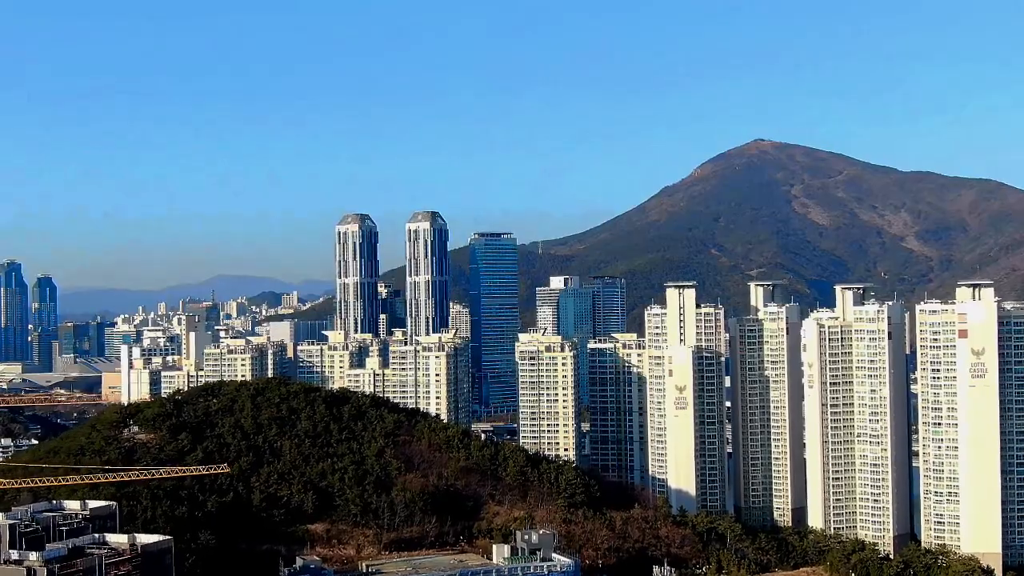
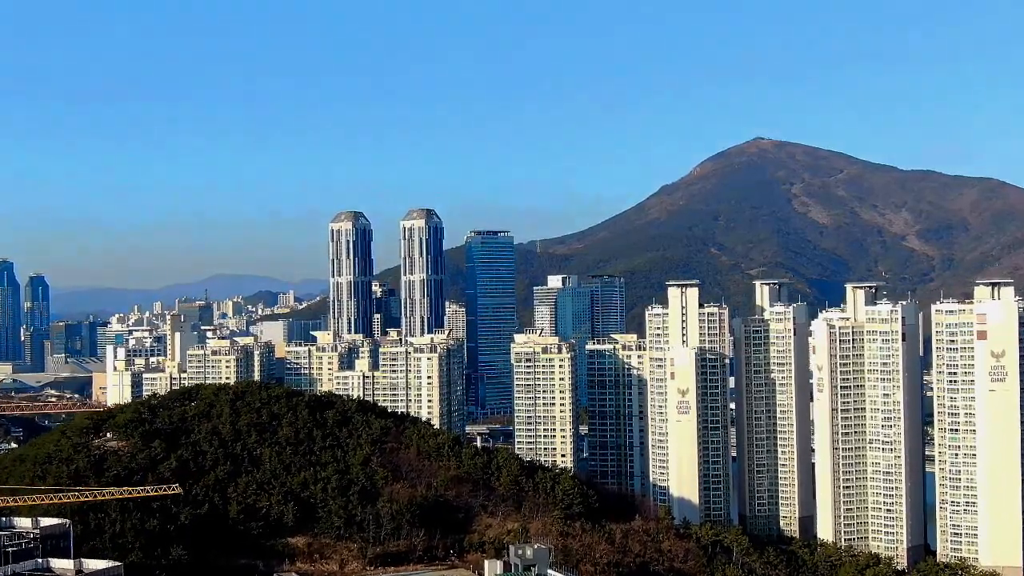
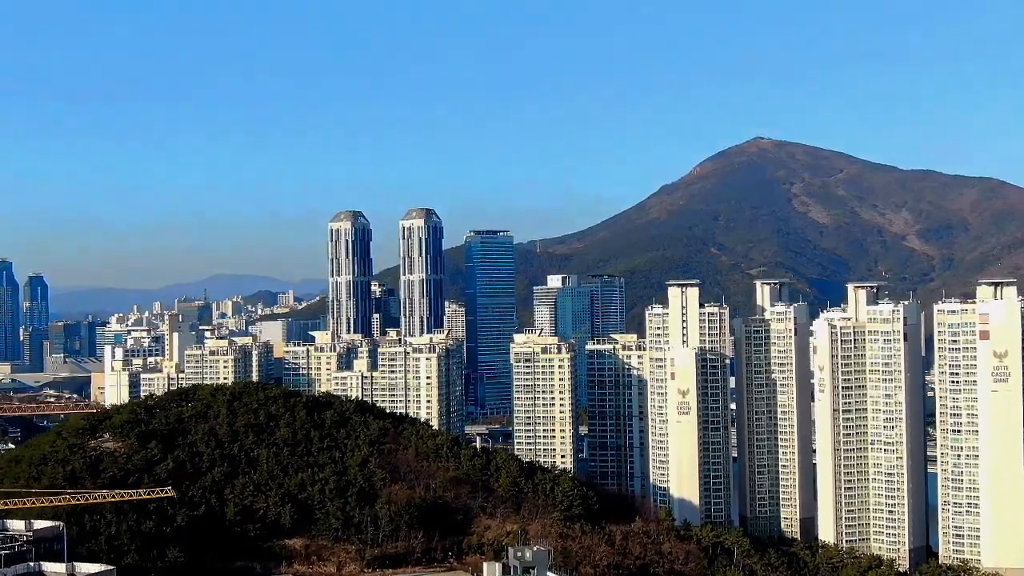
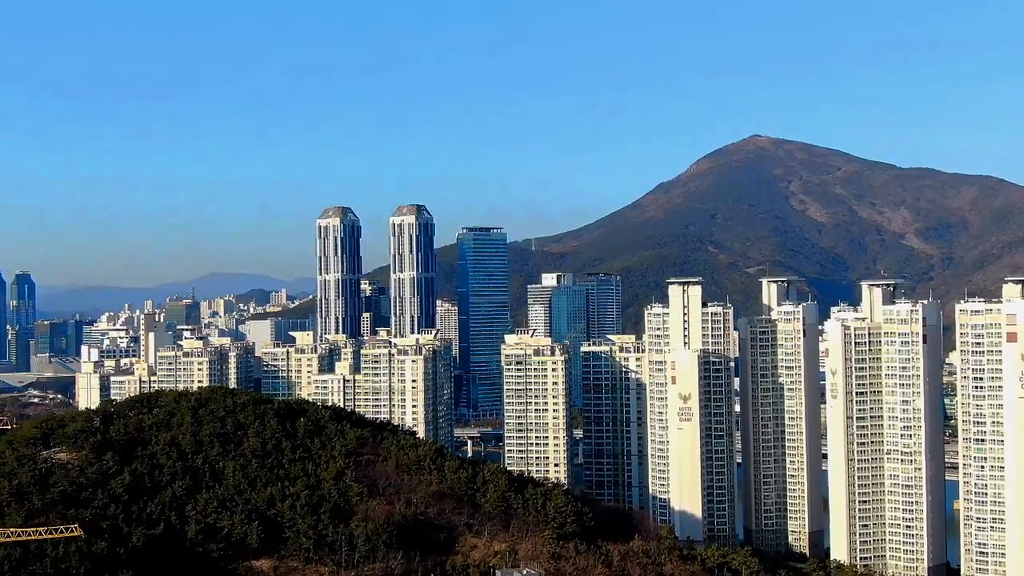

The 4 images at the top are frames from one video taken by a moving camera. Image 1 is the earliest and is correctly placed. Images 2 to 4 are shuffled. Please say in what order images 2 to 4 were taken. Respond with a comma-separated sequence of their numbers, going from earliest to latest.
2, 3, 4
